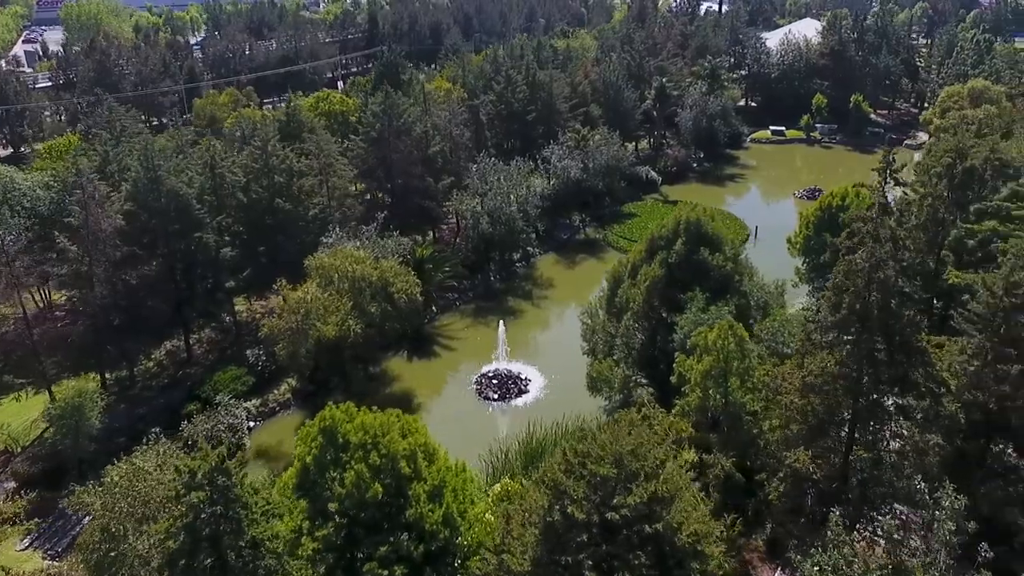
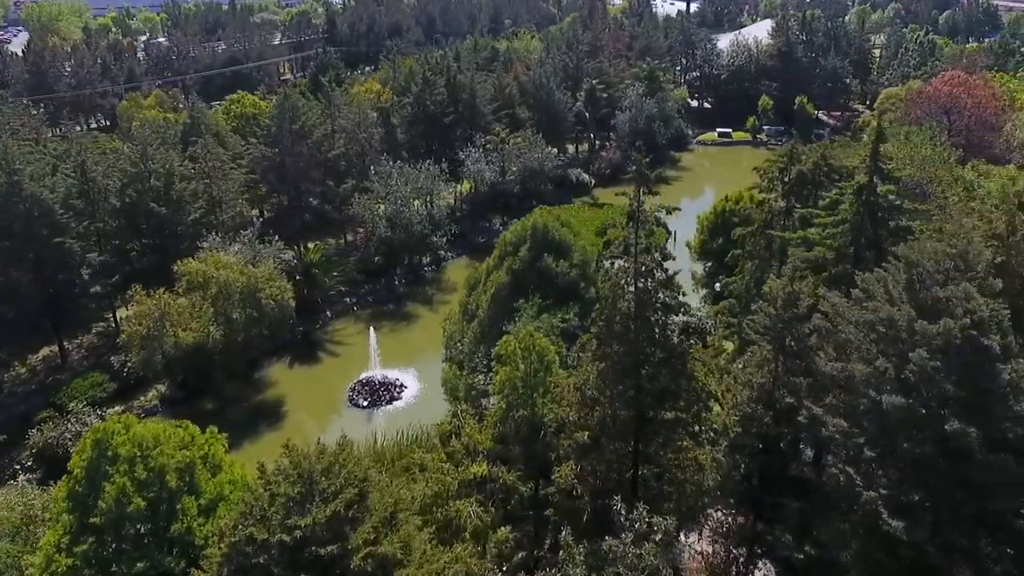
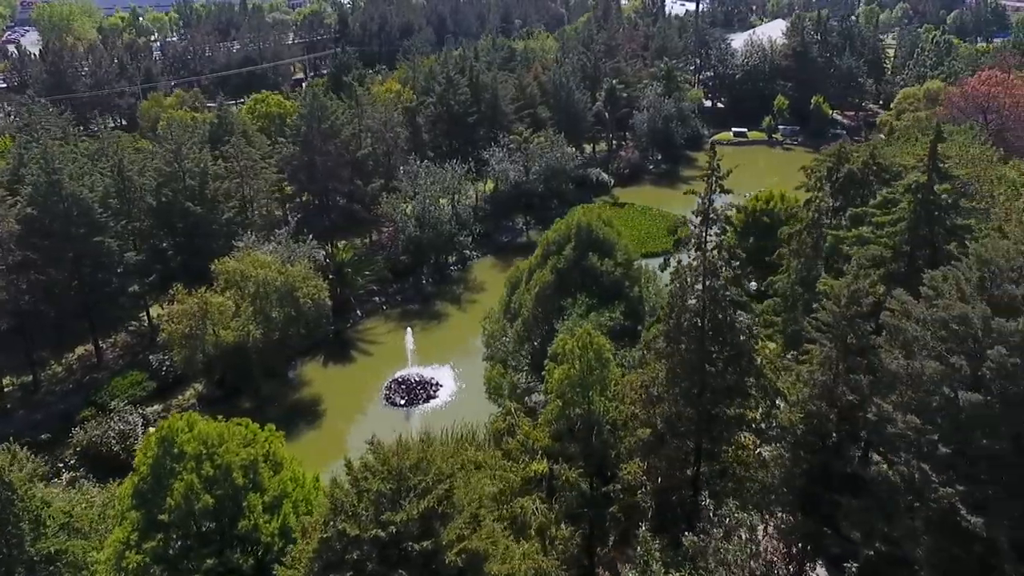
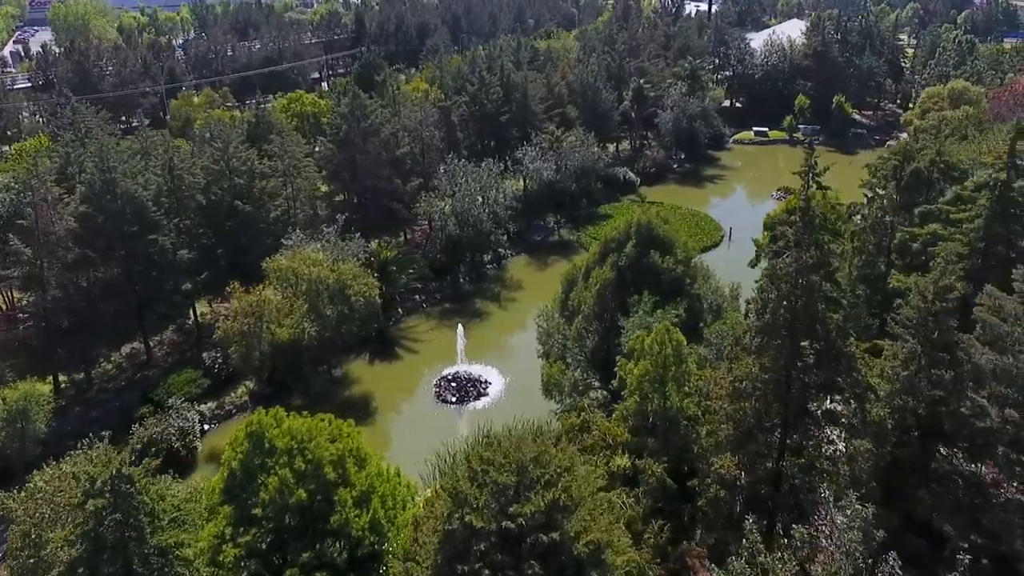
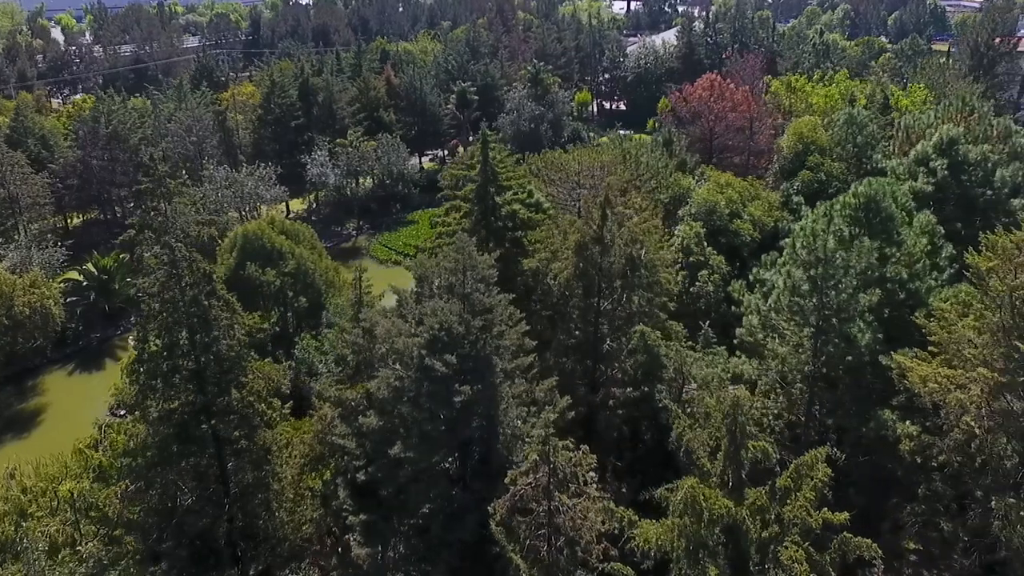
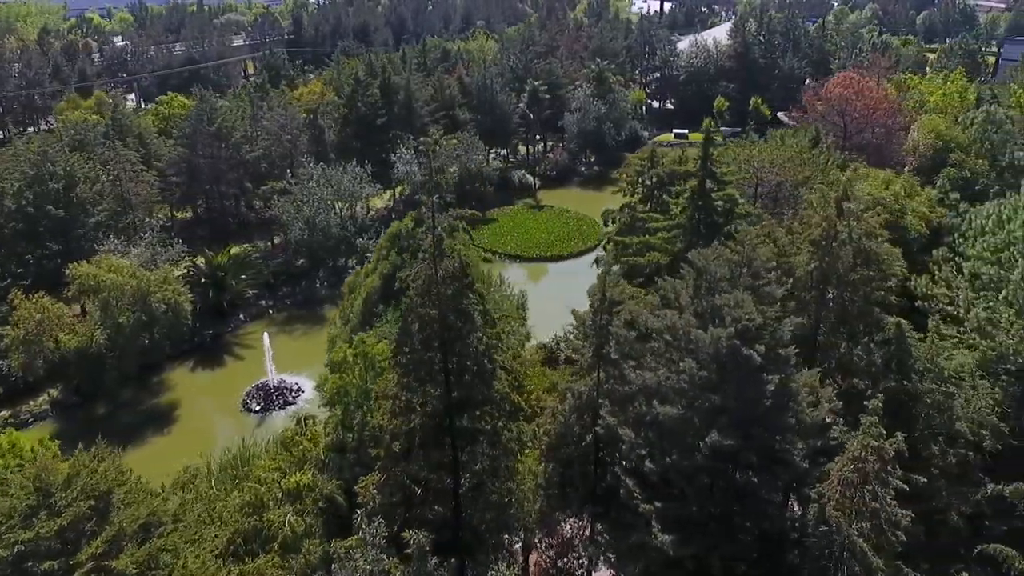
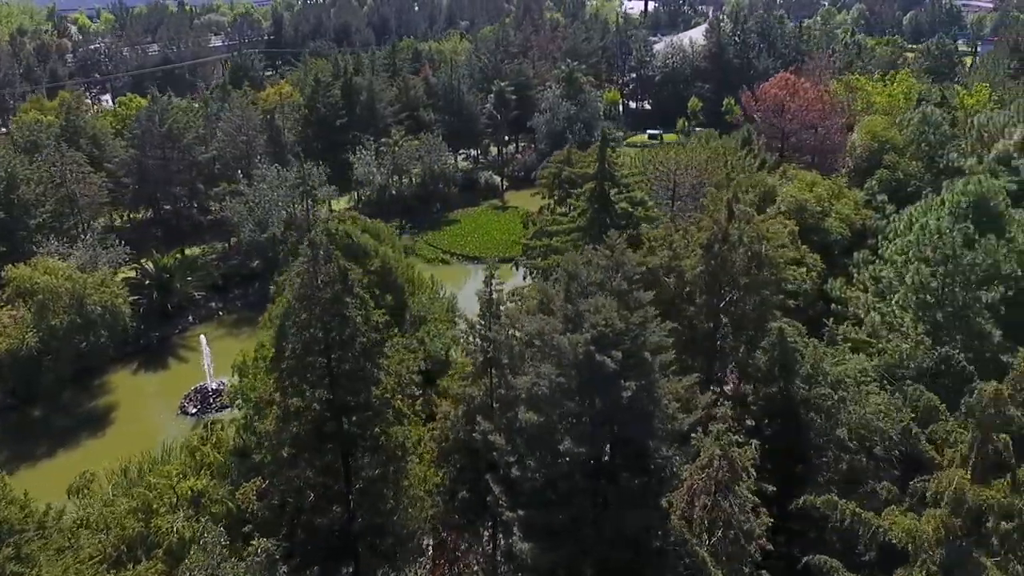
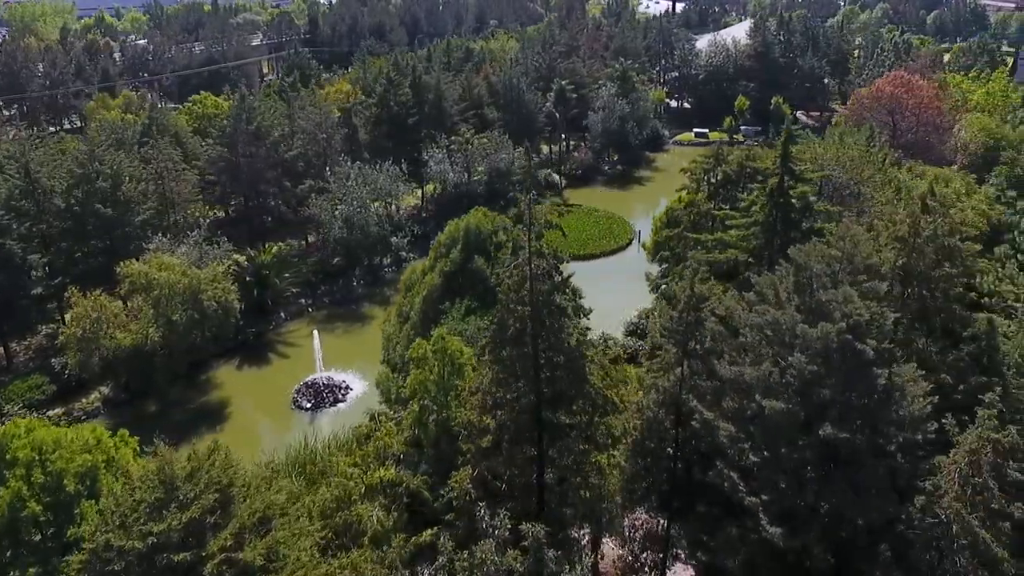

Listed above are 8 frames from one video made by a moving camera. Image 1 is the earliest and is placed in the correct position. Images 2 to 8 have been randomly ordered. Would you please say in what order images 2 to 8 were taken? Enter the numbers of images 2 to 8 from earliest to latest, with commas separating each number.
4, 3, 2, 8, 6, 7, 5
